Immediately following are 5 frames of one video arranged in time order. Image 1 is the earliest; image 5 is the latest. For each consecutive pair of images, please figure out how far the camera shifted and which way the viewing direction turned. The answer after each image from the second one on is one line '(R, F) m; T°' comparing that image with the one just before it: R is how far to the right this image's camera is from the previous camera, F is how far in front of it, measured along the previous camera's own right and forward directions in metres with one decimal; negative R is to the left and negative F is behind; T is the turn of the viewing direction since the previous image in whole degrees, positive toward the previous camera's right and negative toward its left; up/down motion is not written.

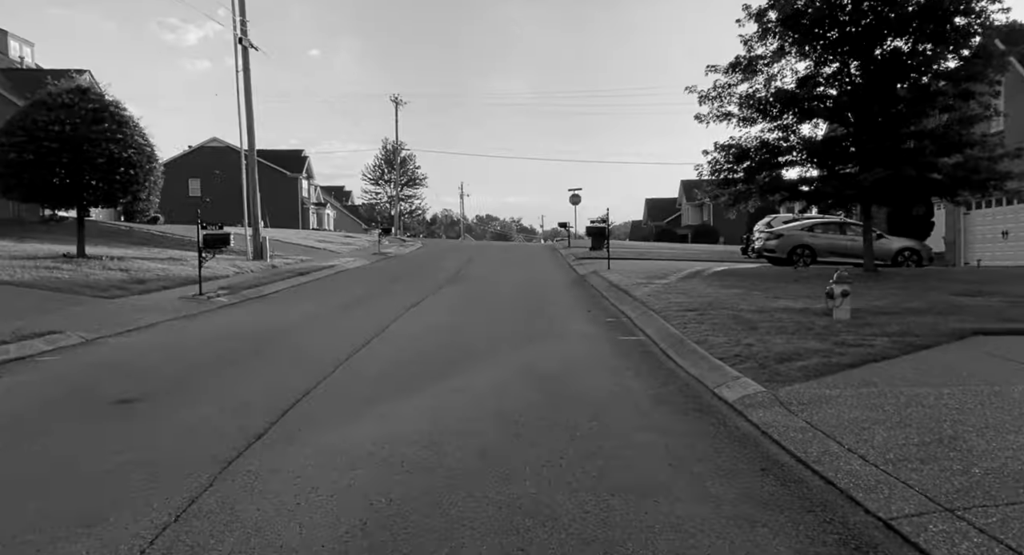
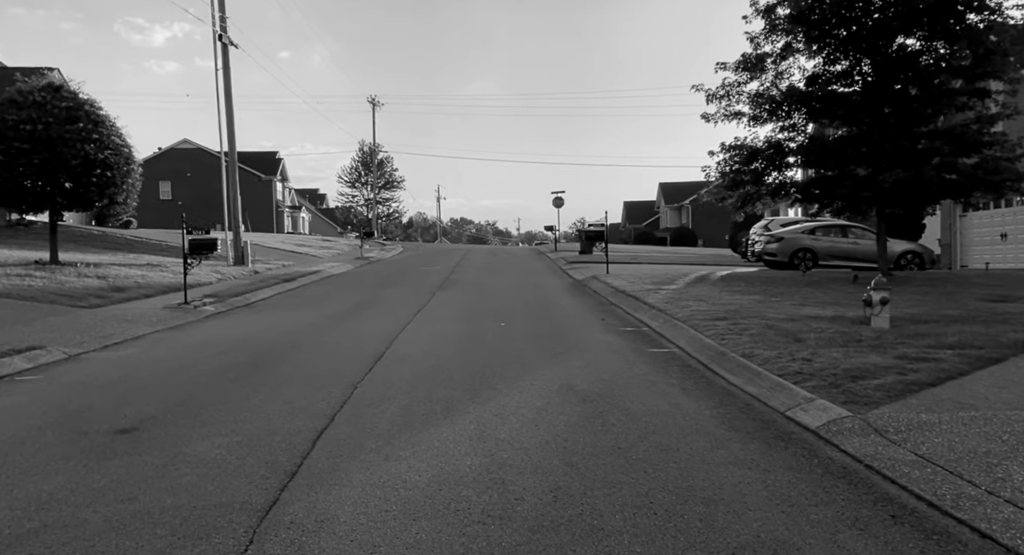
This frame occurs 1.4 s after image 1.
(-0.5, +0.5) m; +2°
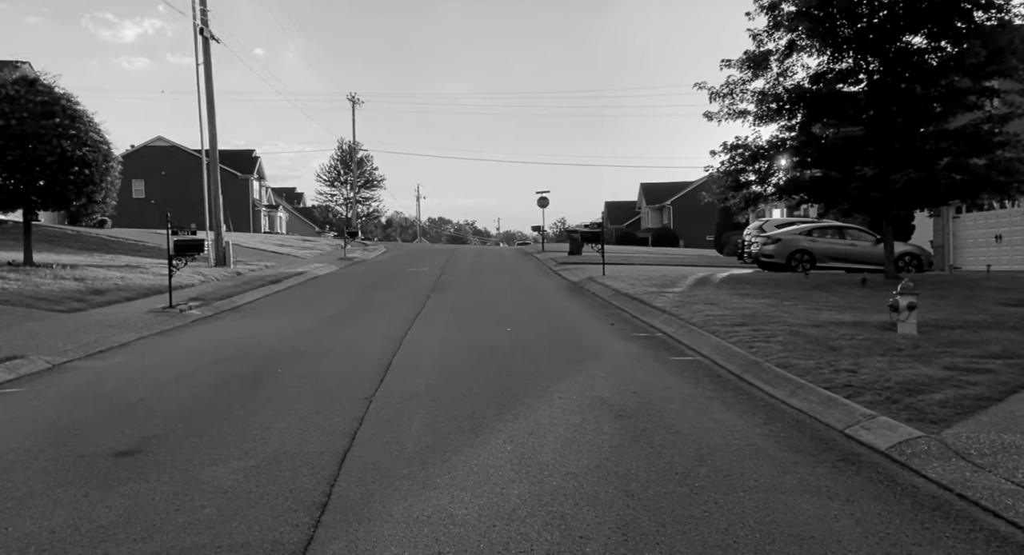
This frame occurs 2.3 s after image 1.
(-0.4, +0.4) m; +2°
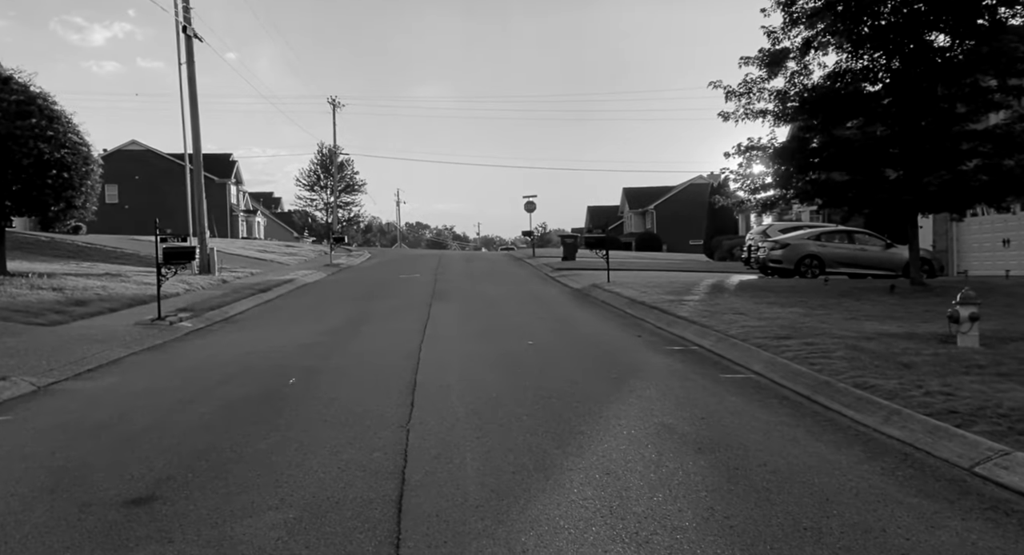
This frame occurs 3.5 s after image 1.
(-0.6, +0.6) m; +2°
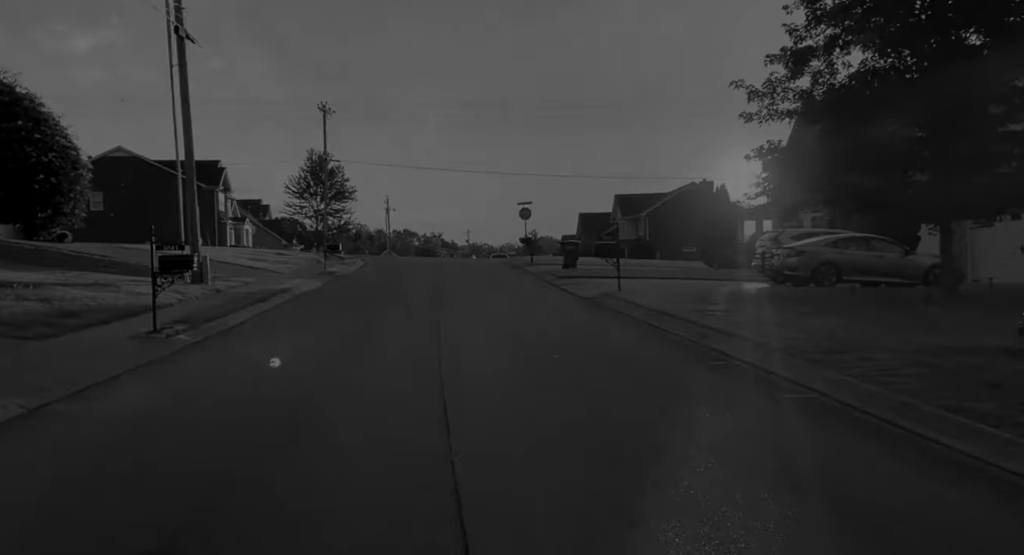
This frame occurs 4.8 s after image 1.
(-0.5, +0.6) m; +1°
